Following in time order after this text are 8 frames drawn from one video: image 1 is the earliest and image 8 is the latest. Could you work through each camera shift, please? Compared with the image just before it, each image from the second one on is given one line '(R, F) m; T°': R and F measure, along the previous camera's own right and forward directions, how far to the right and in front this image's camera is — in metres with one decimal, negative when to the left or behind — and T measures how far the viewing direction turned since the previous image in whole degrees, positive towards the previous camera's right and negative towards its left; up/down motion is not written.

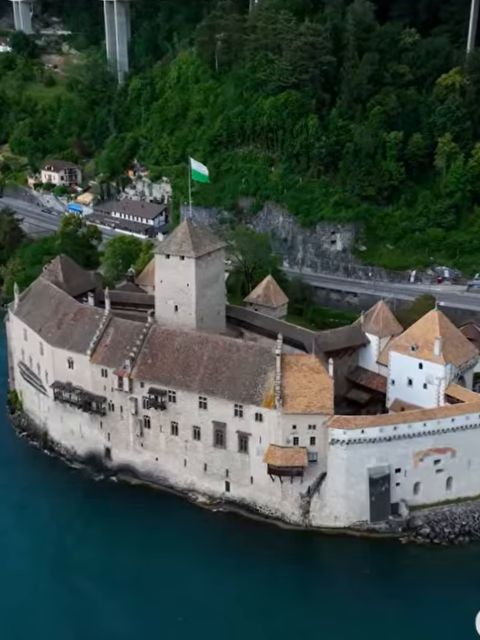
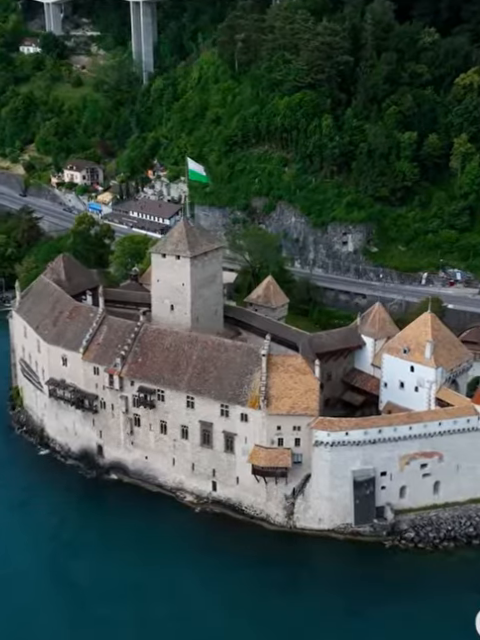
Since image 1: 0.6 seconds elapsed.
(+2.6, 0.0) m; -3°
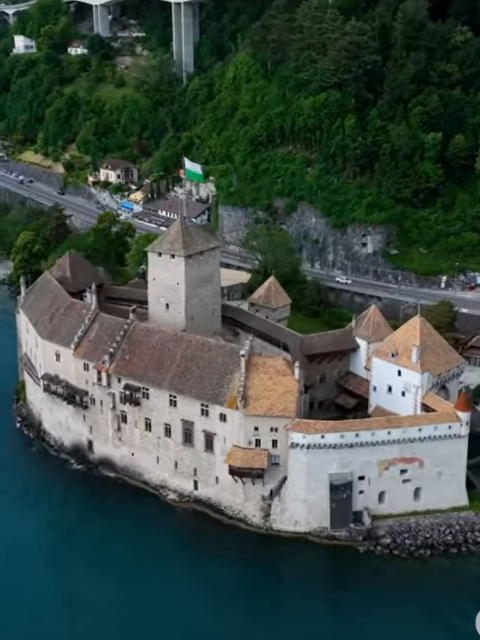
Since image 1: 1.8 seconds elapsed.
(+4.0, +0.1) m; -4°
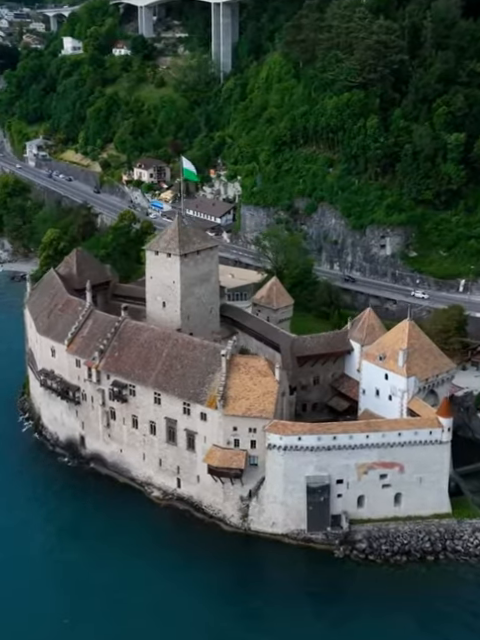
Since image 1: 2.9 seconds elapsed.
(+3.7, +0.1) m; -4°
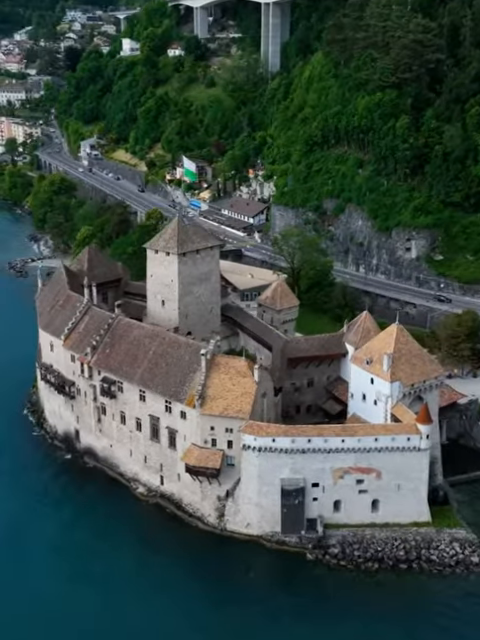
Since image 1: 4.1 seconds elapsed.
(+4.5, +0.2) m; -5°
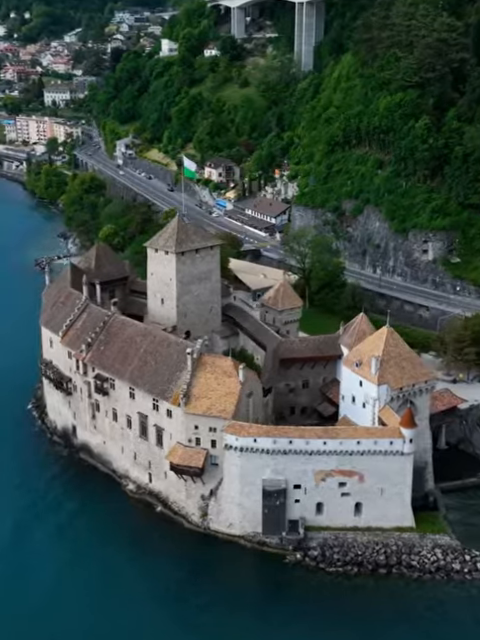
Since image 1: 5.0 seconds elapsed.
(+3.0, +0.1) m; -3°
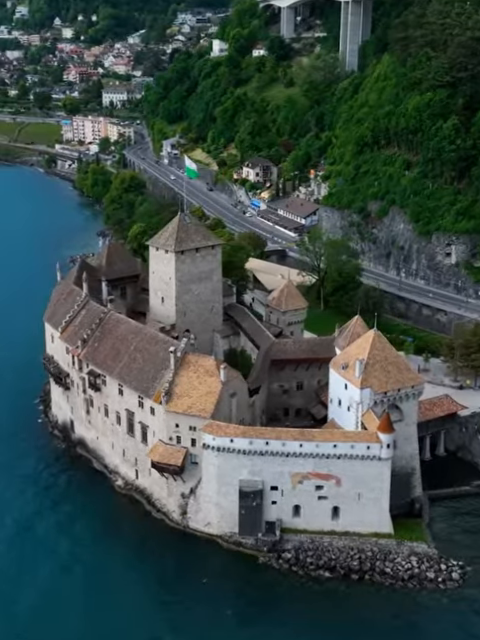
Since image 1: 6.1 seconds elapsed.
(+4.0, +0.2) m; -5°
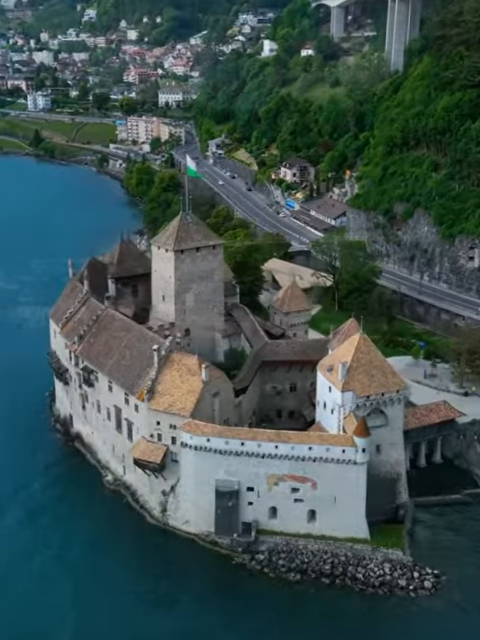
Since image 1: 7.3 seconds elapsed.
(+3.9, +0.3) m; -5°
